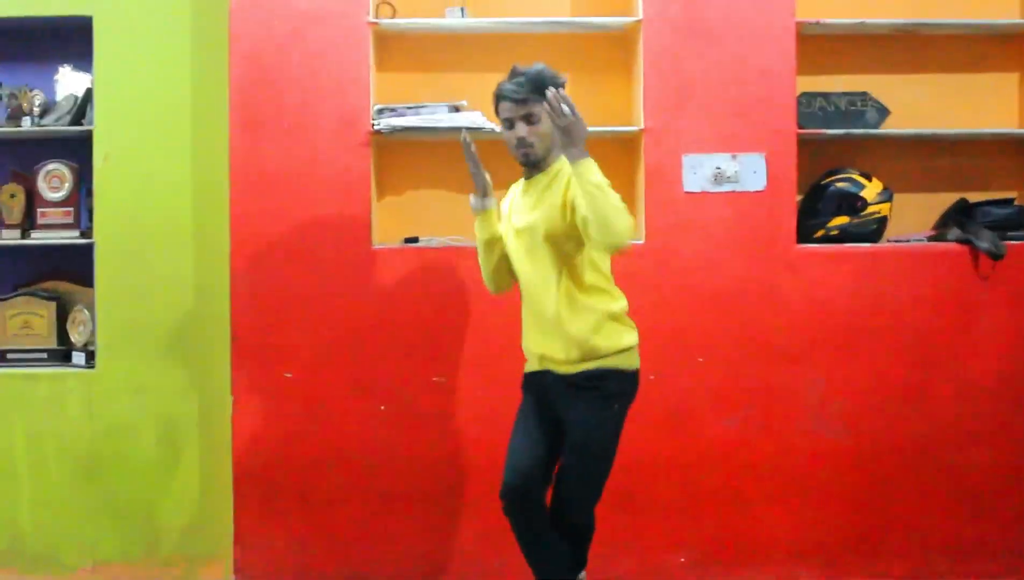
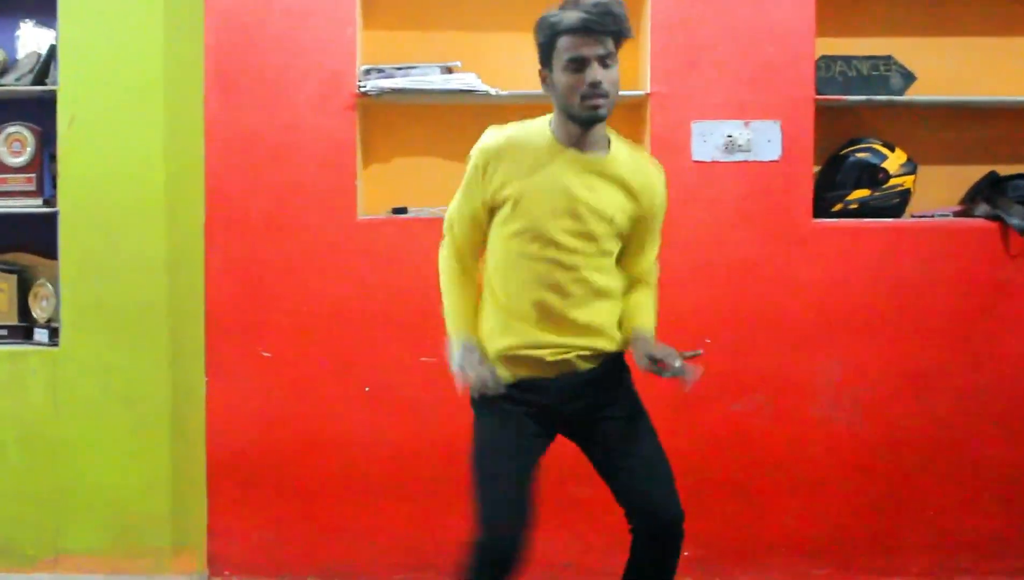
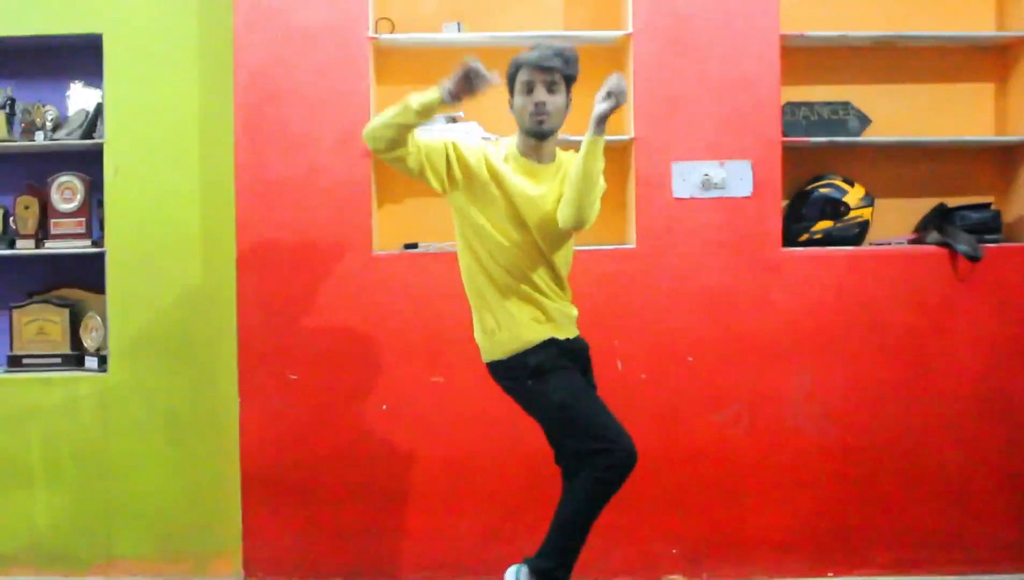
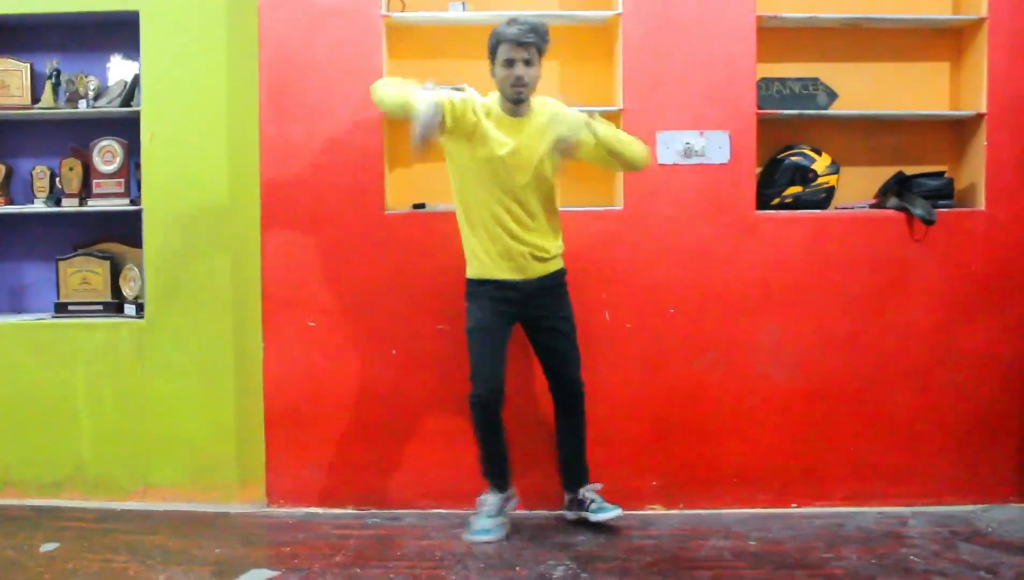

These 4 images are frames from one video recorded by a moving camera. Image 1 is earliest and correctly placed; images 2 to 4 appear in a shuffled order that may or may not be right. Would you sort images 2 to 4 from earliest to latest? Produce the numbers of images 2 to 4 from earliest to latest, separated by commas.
3, 4, 2
